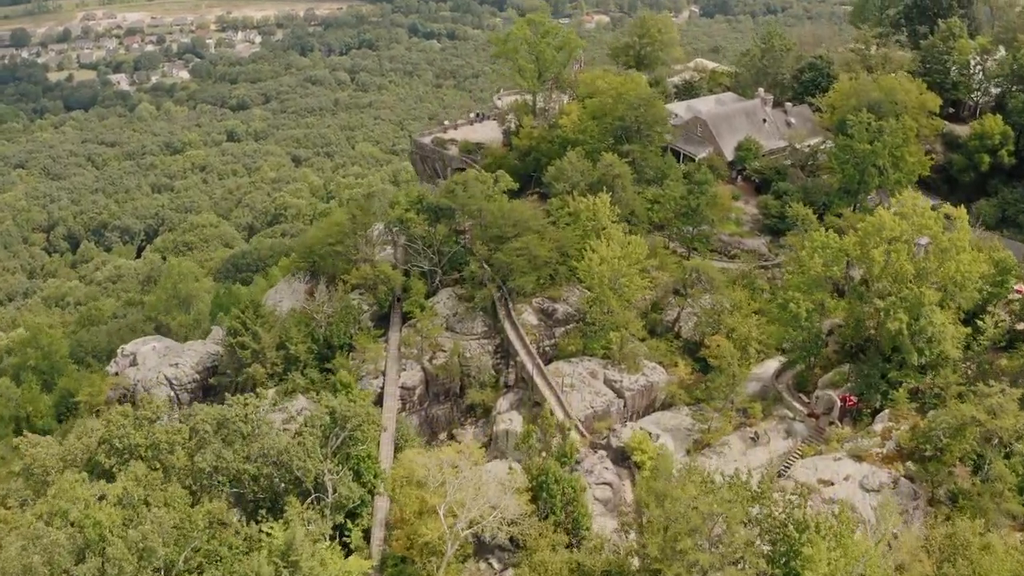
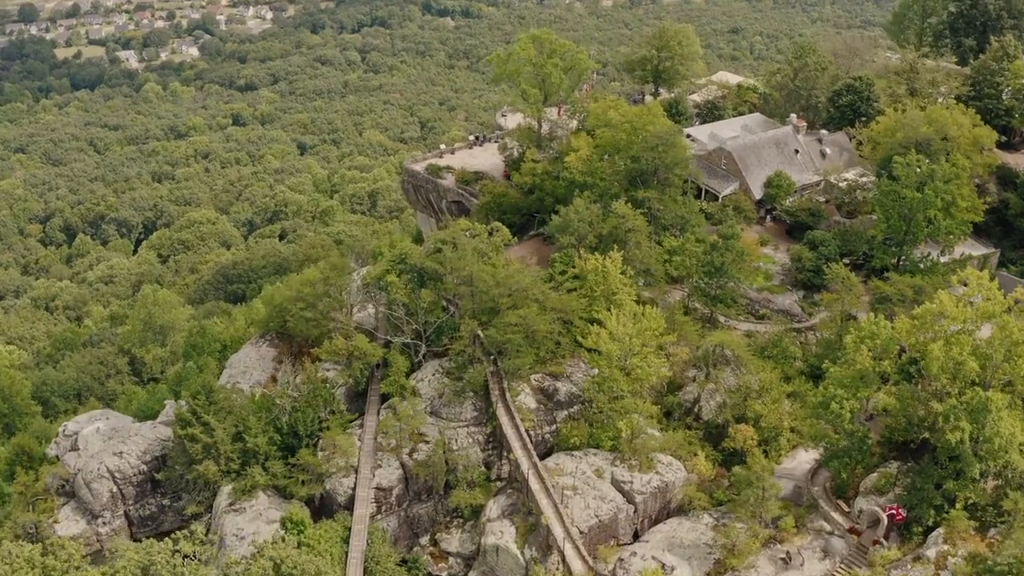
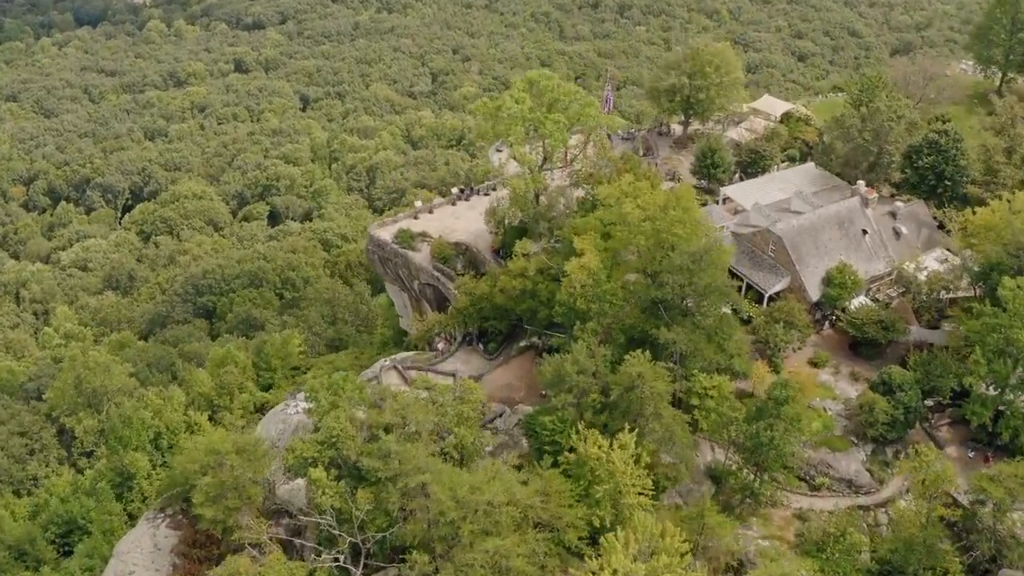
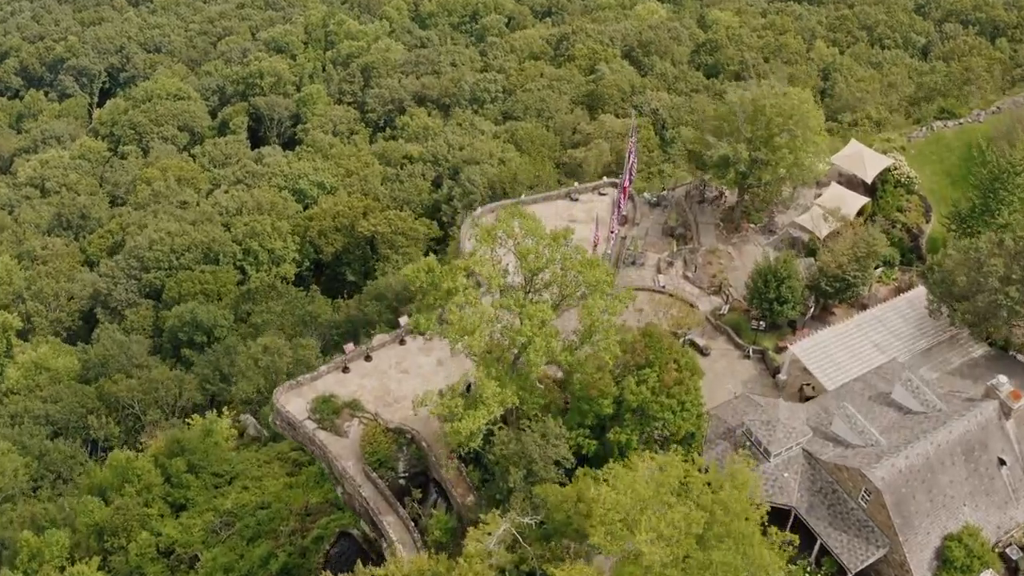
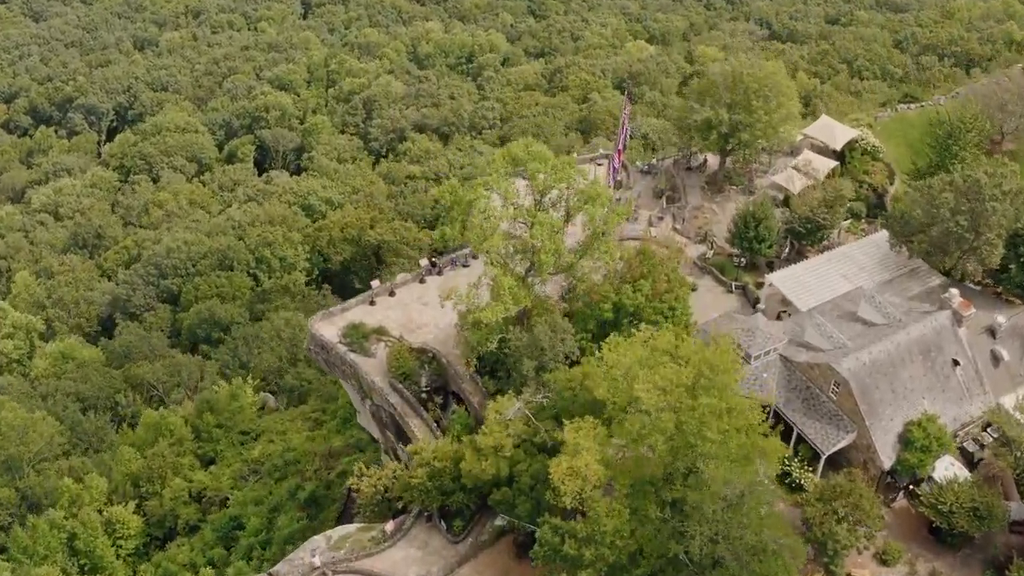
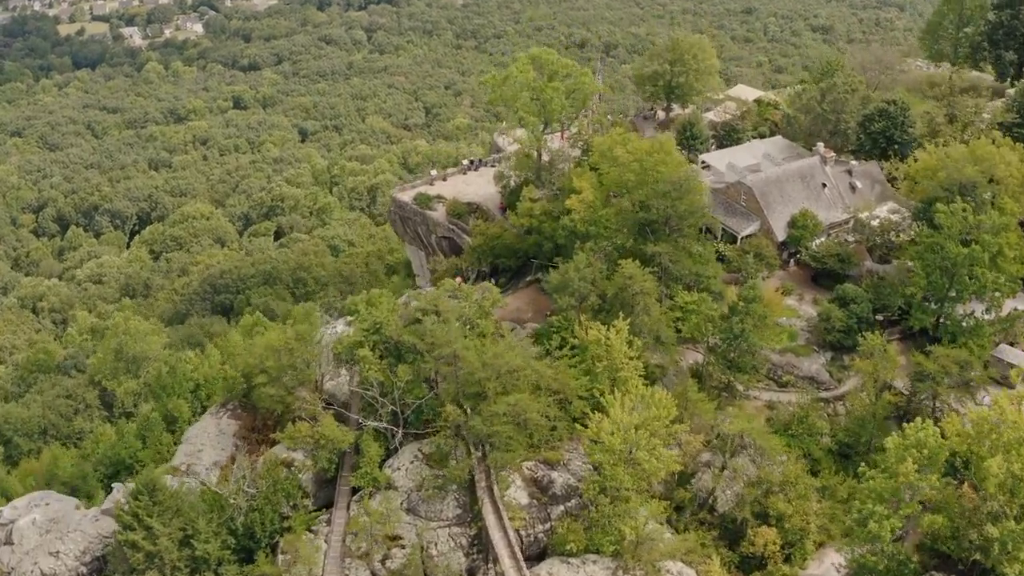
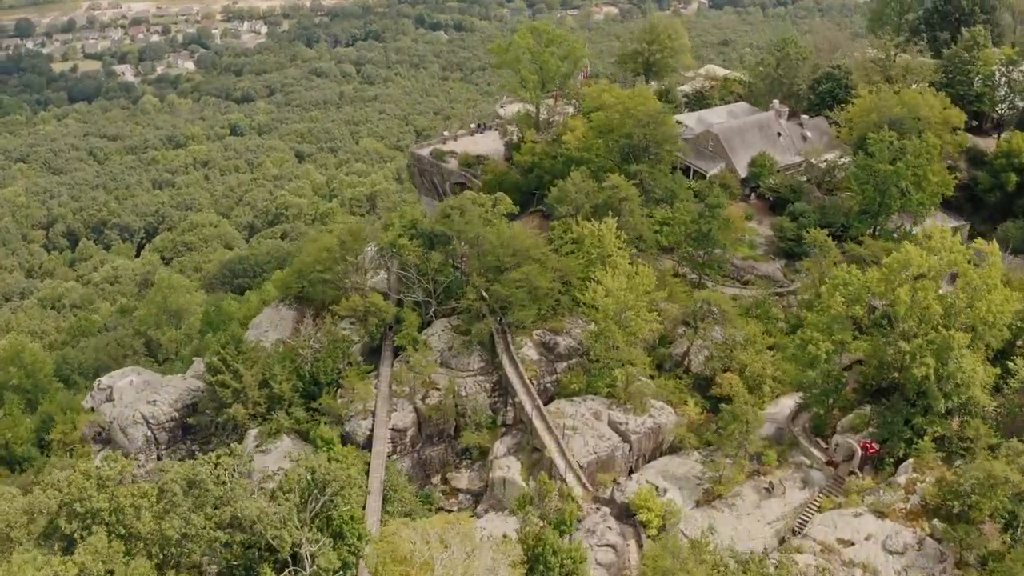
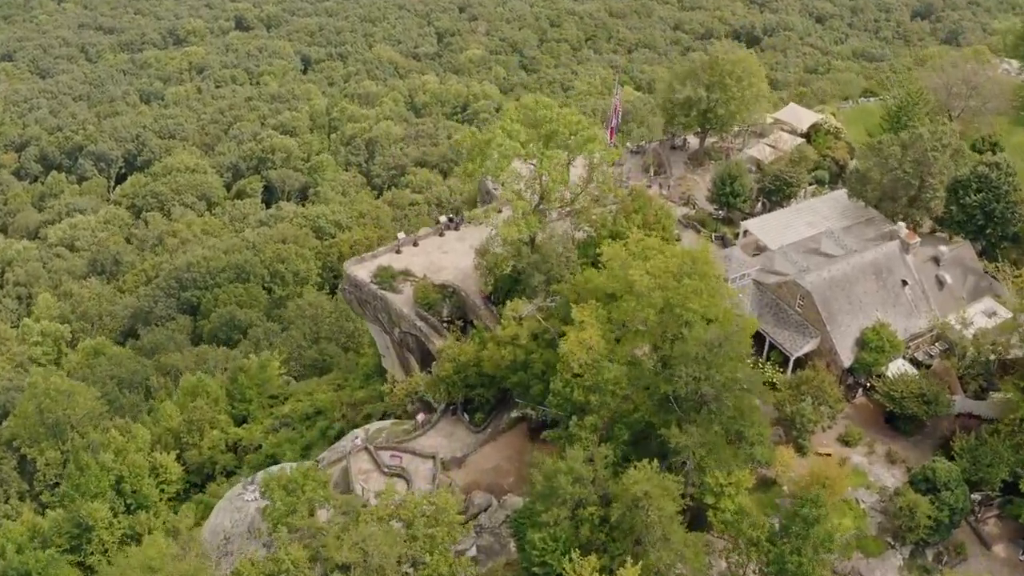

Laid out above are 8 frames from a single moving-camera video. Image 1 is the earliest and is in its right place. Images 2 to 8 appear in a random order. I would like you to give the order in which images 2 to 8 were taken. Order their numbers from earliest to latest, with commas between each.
7, 2, 6, 3, 8, 5, 4
